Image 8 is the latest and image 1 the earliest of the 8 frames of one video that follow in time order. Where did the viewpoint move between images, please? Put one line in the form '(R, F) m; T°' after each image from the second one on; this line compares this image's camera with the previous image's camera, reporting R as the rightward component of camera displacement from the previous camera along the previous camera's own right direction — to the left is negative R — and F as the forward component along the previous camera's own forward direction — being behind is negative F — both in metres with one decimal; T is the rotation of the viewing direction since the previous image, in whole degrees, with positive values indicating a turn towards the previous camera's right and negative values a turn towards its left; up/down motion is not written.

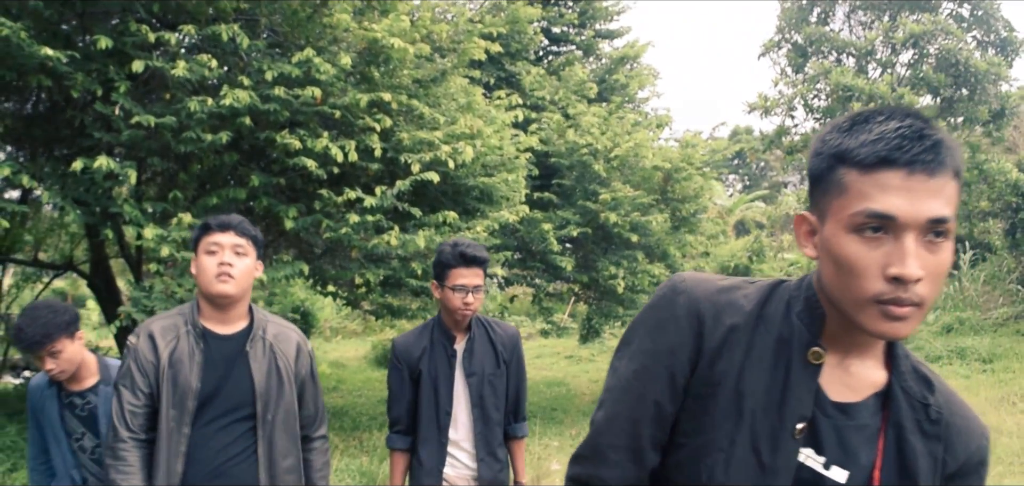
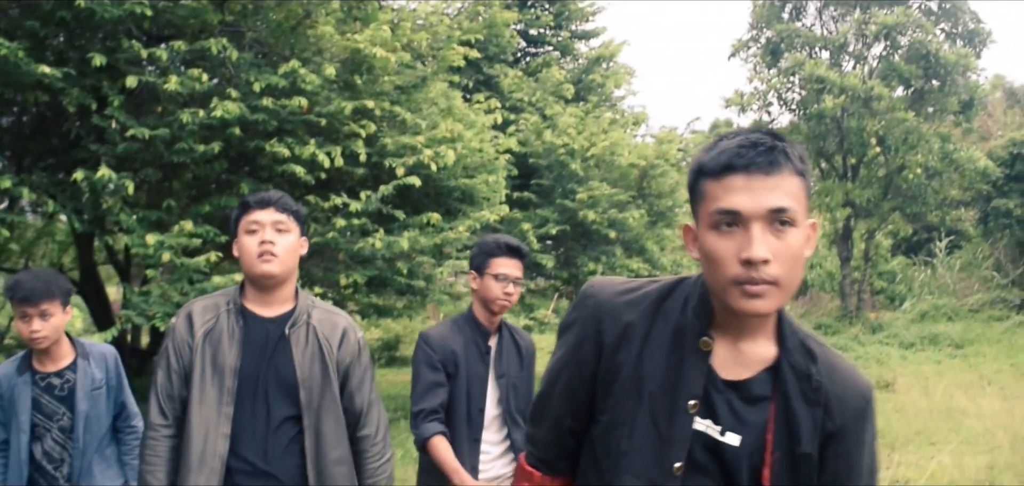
(0.0, -0.3) m; +1°
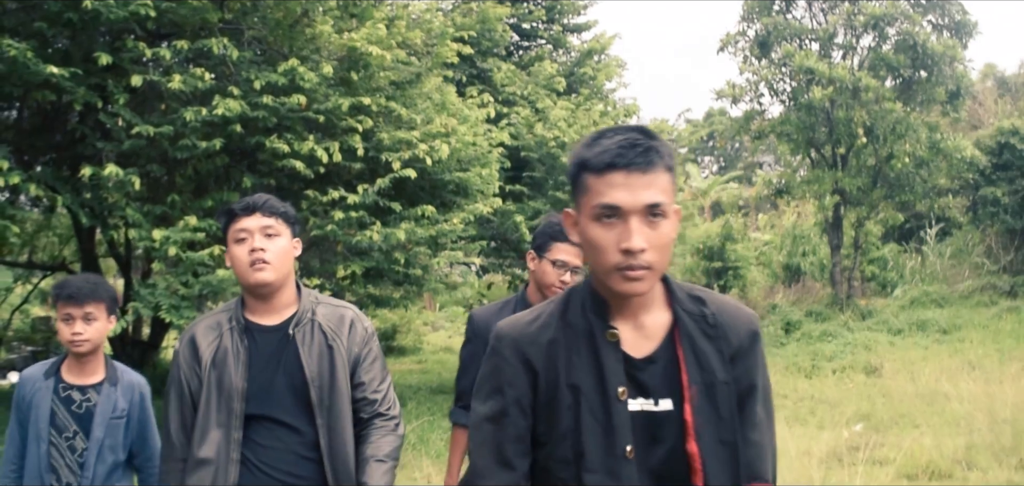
(0.0, -0.2) m; 0°
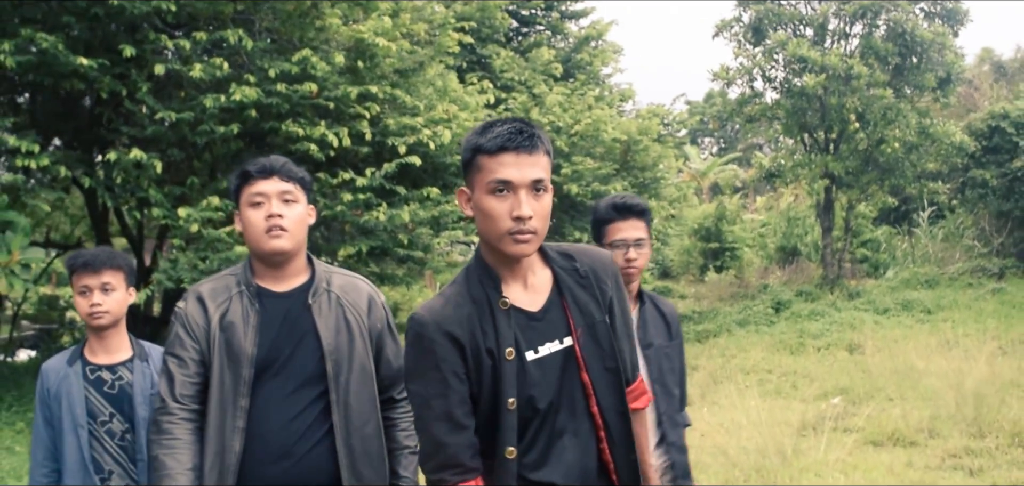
(0.0, -0.5) m; 0°
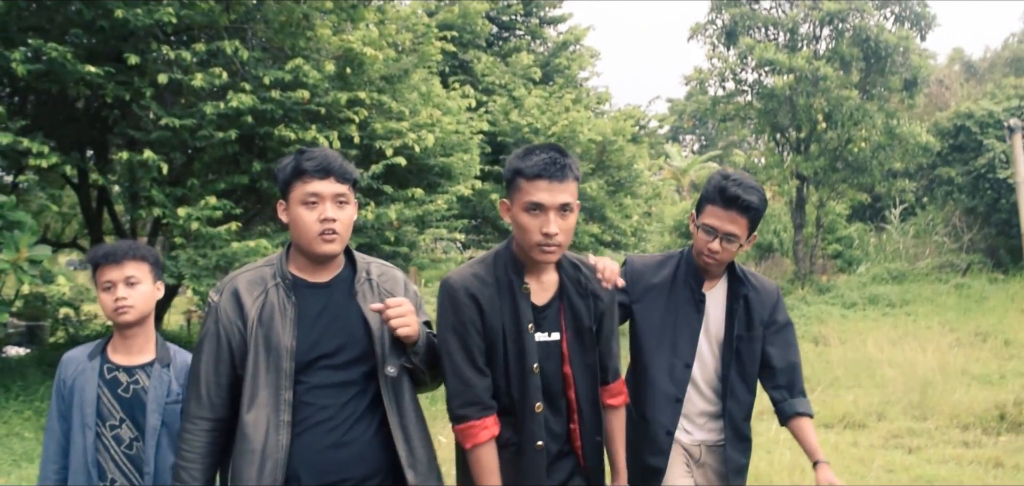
(0.0, -0.5) m; +1°
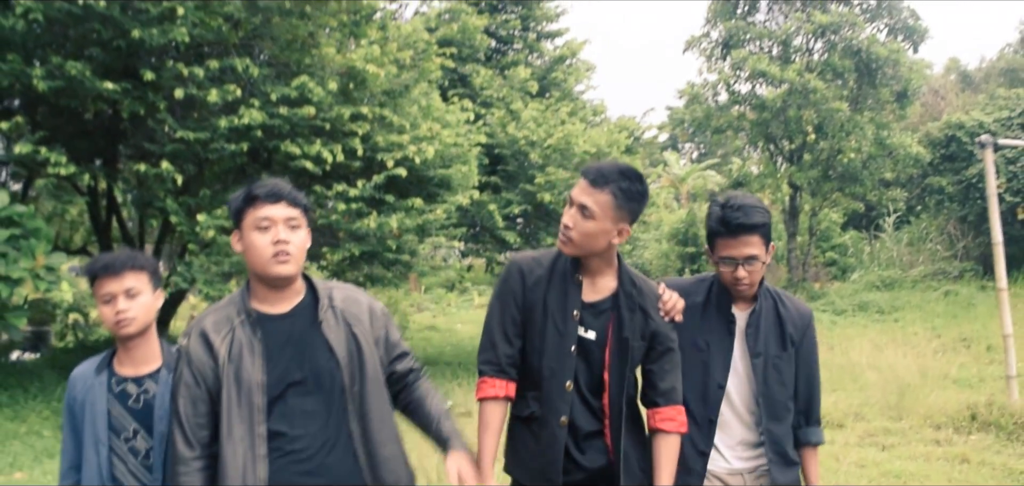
(0.0, -0.4) m; 0°
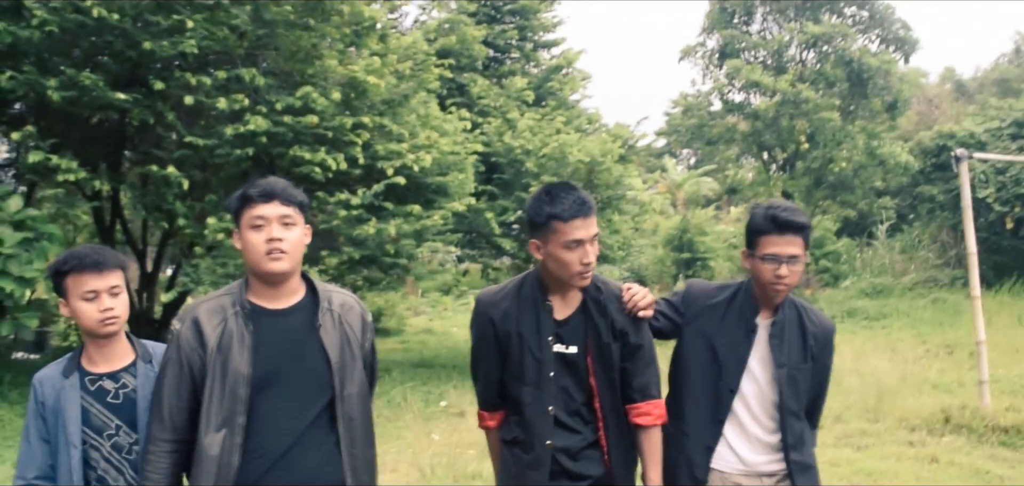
(0.0, -0.3) m; 0°
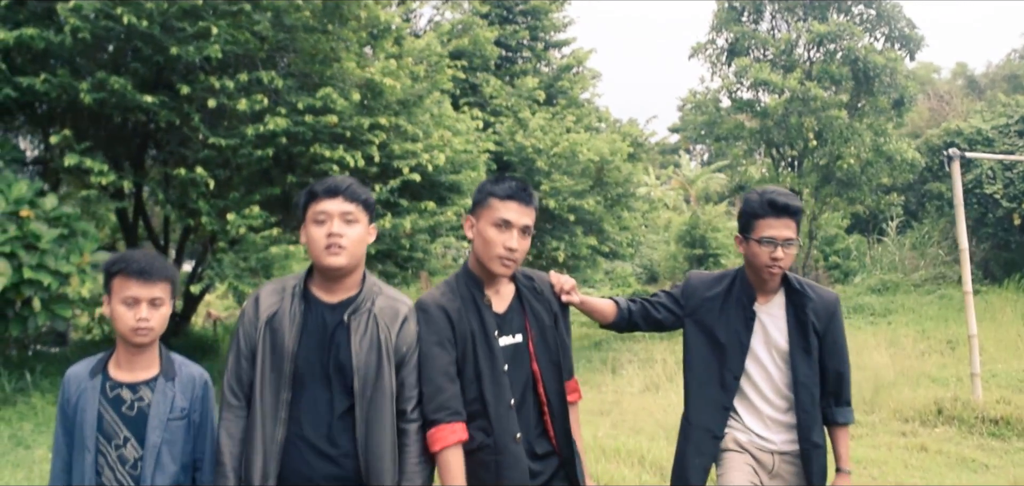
(0.0, -0.3) m; -1°
